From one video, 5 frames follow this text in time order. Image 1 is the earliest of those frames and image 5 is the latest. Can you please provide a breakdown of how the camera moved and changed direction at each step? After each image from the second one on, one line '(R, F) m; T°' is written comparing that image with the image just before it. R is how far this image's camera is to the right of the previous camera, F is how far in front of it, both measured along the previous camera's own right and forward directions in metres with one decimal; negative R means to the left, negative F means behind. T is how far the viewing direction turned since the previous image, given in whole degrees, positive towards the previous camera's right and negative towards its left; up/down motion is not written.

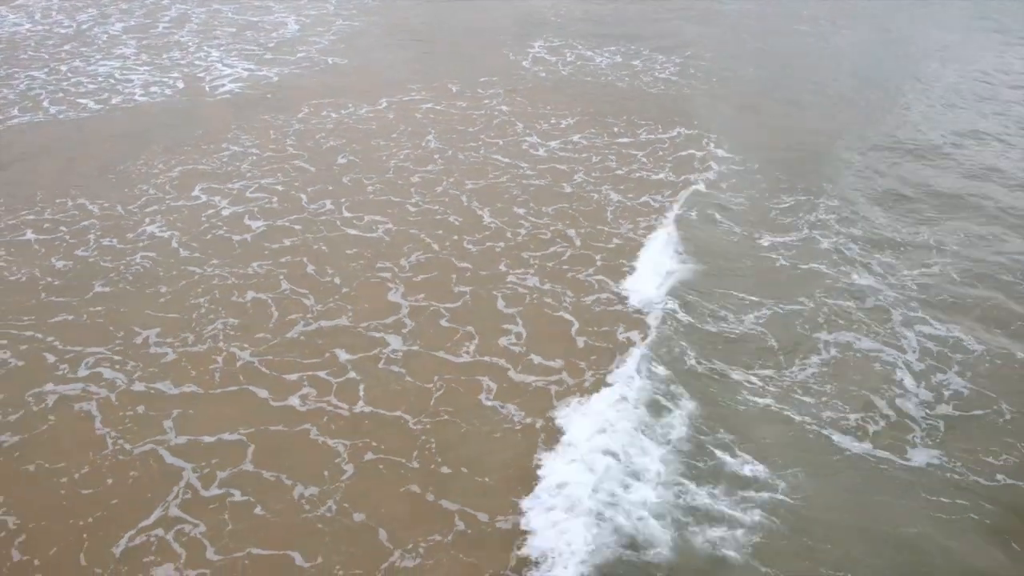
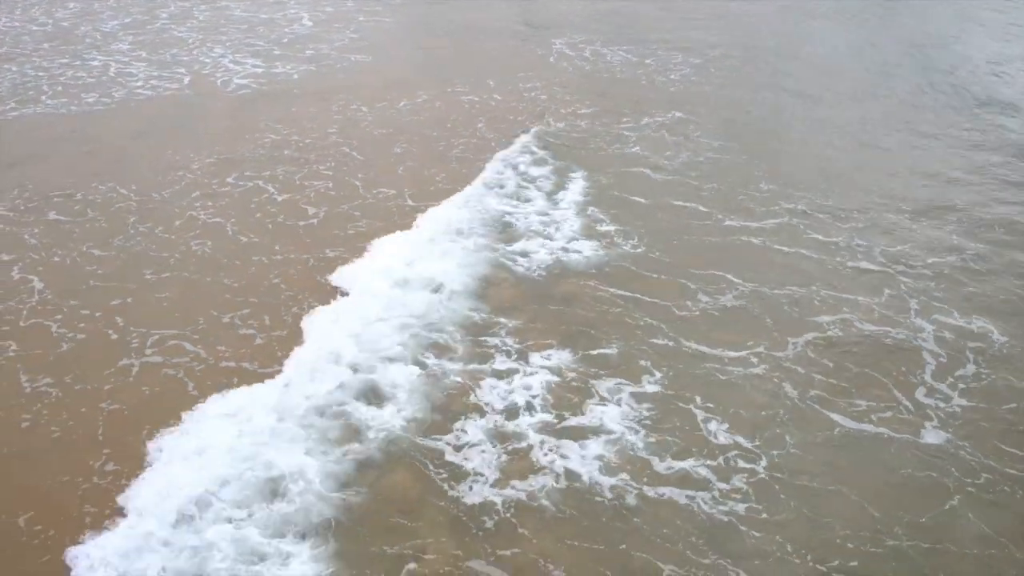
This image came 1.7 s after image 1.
(-0.7, -0.1) m; +2°
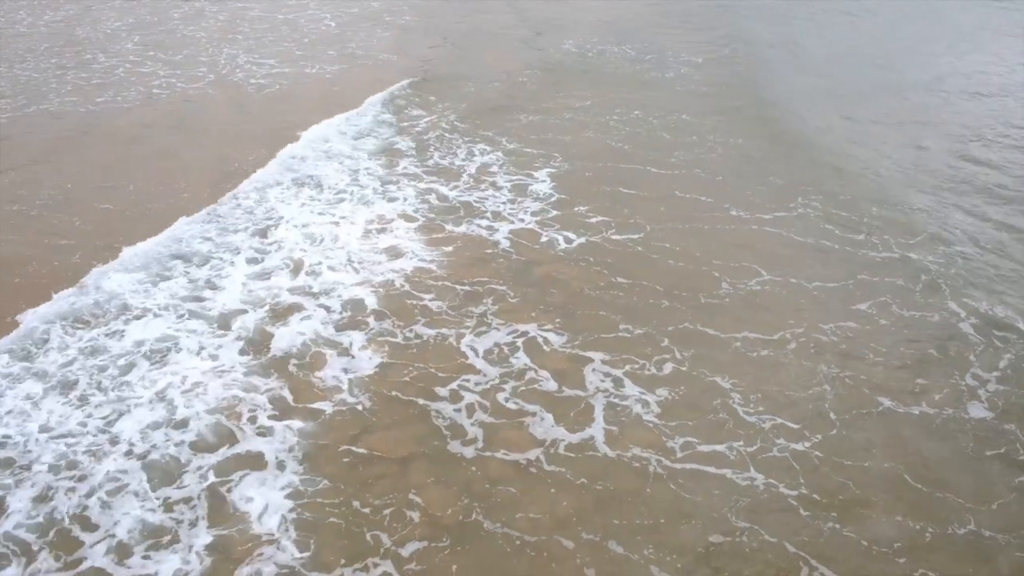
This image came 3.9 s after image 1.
(-0.7, -0.3) m; +1°
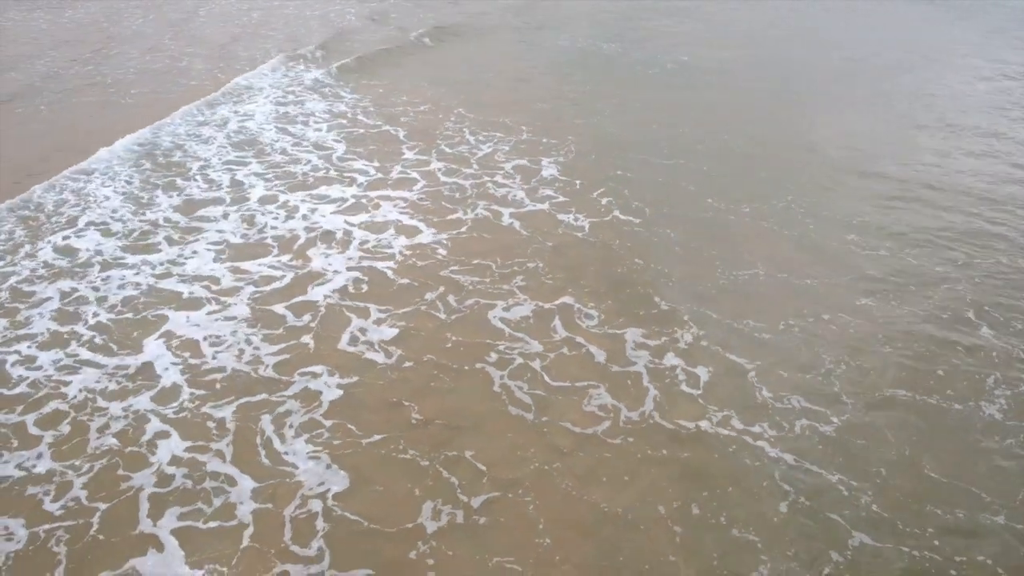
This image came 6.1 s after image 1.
(-0.4, -0.5) m; 0°
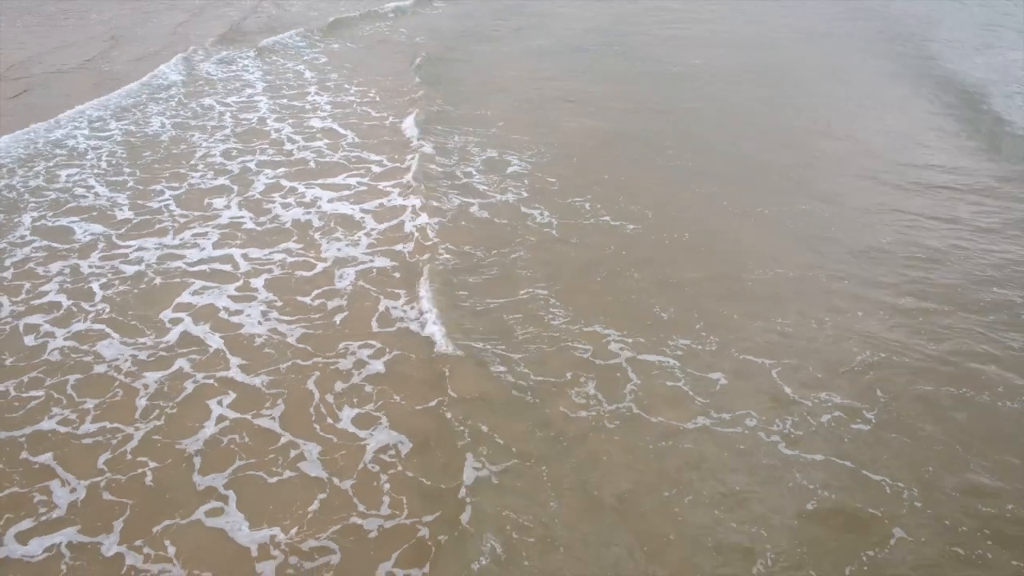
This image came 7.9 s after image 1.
(-0.6, -0.1) m; +1°
